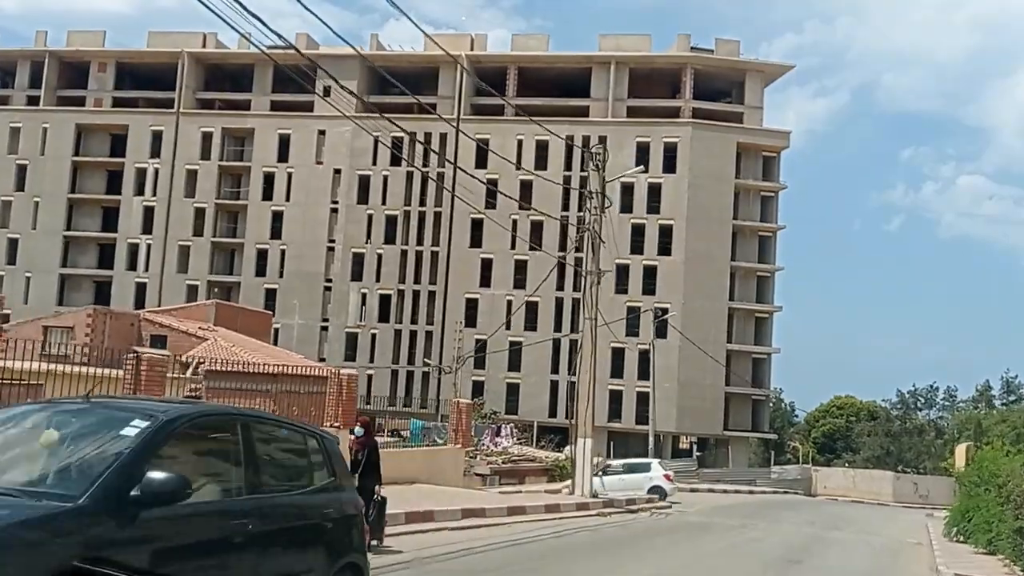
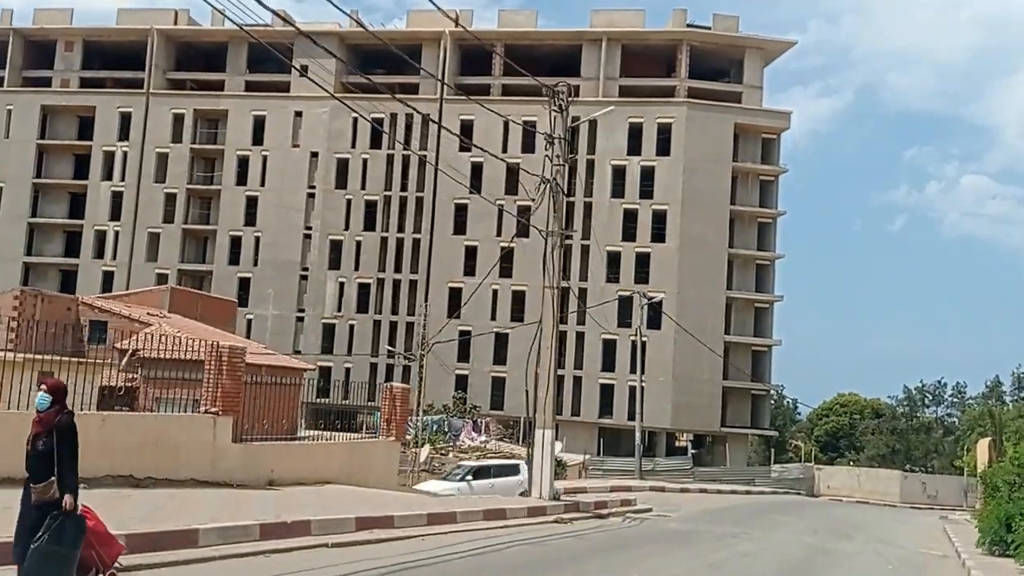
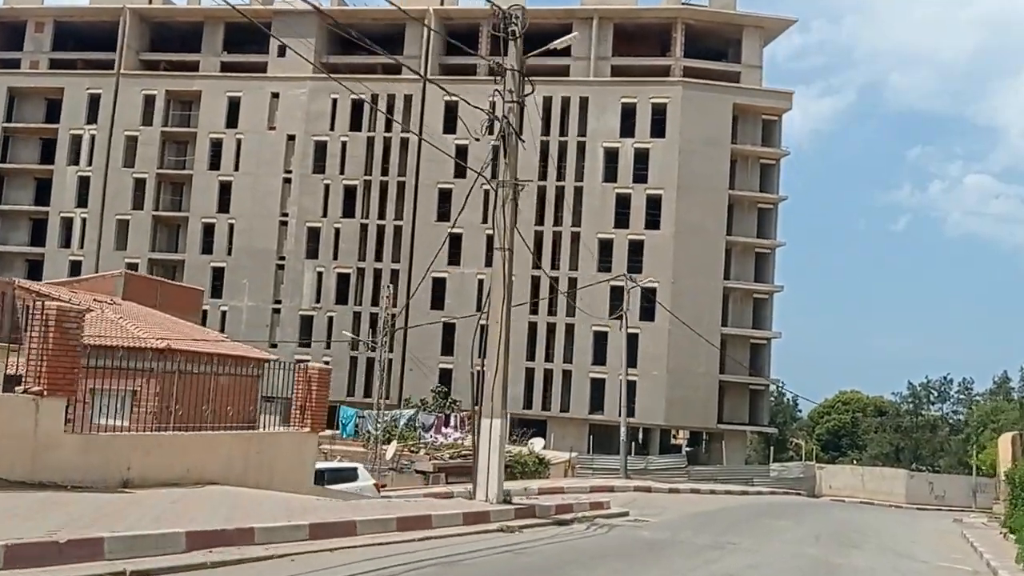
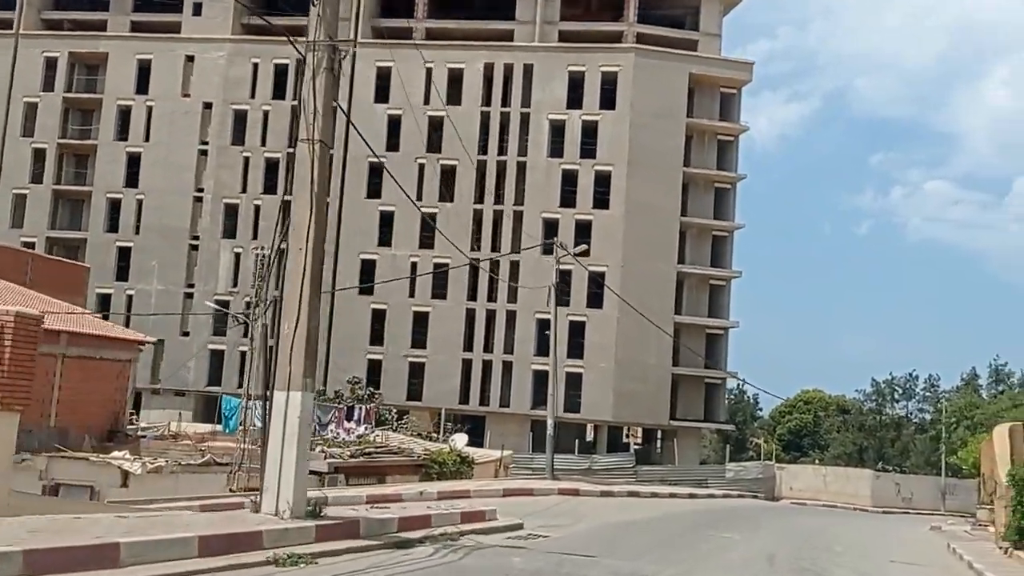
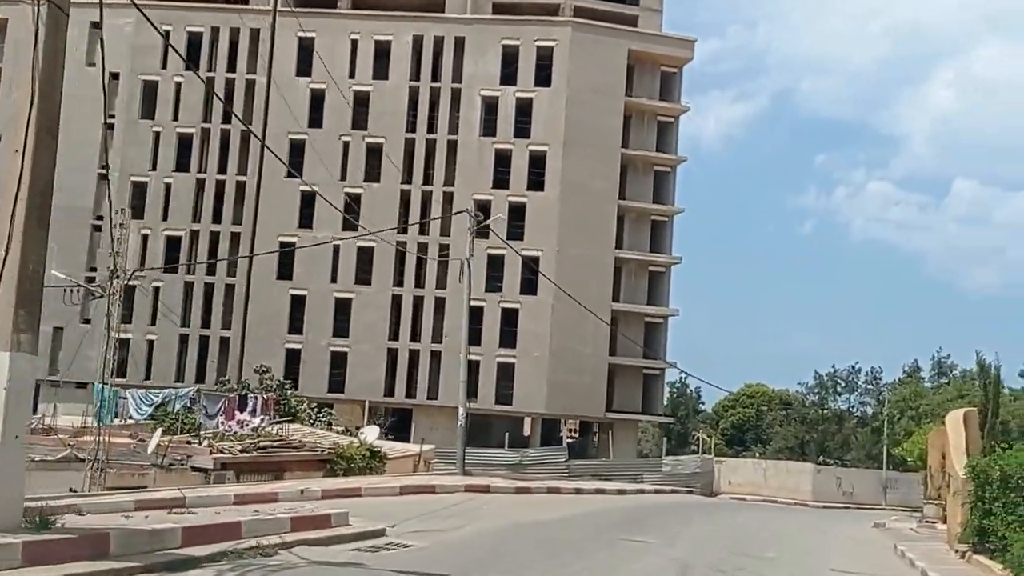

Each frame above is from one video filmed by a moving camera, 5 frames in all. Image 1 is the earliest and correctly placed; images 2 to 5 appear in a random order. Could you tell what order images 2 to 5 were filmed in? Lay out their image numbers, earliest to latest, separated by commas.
2, 3, 4, 5
